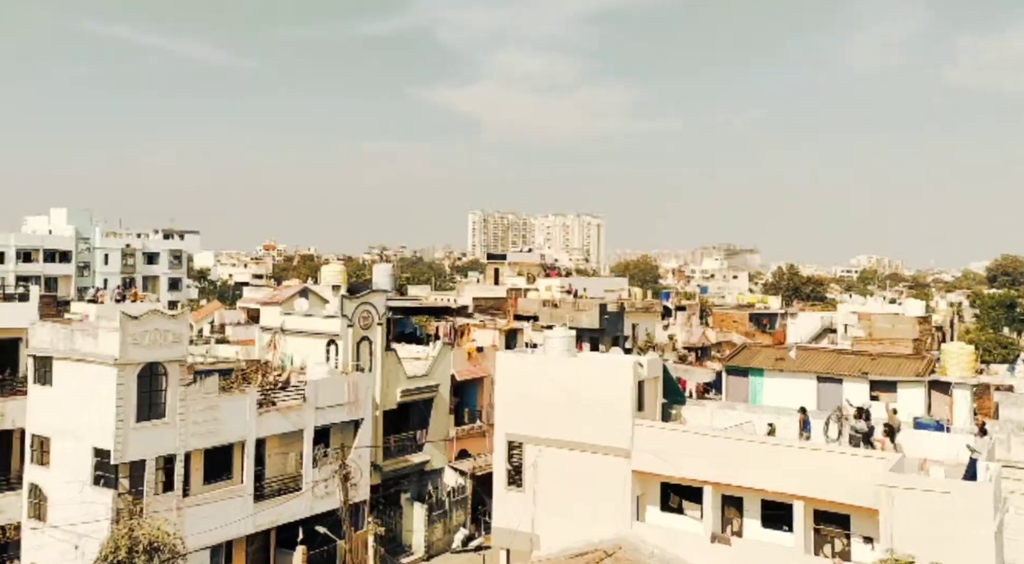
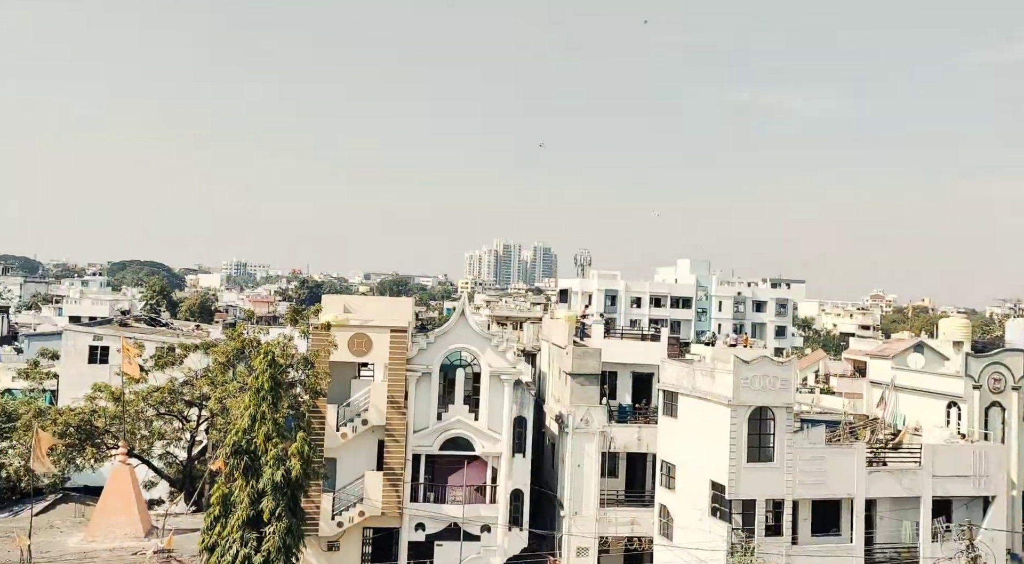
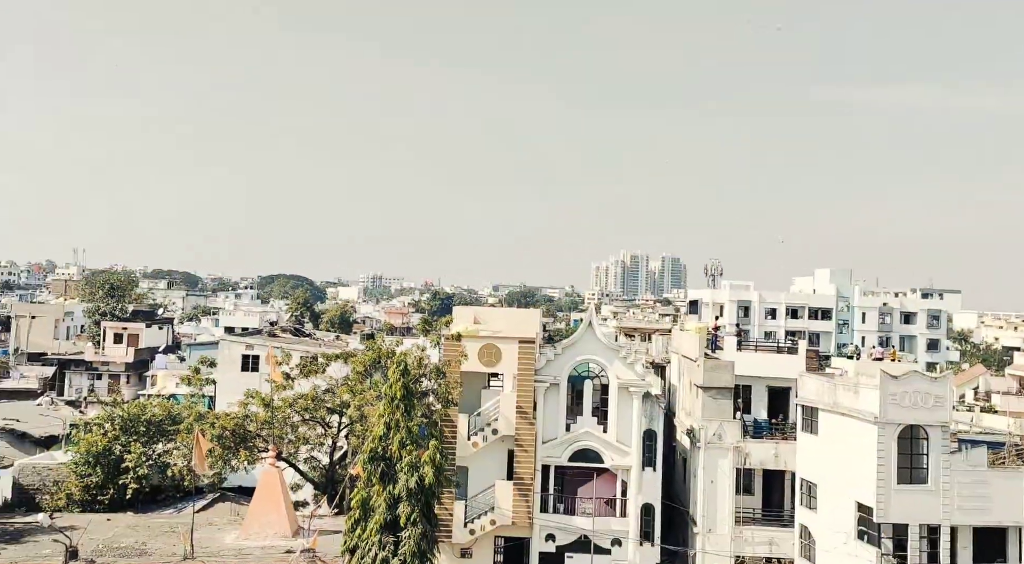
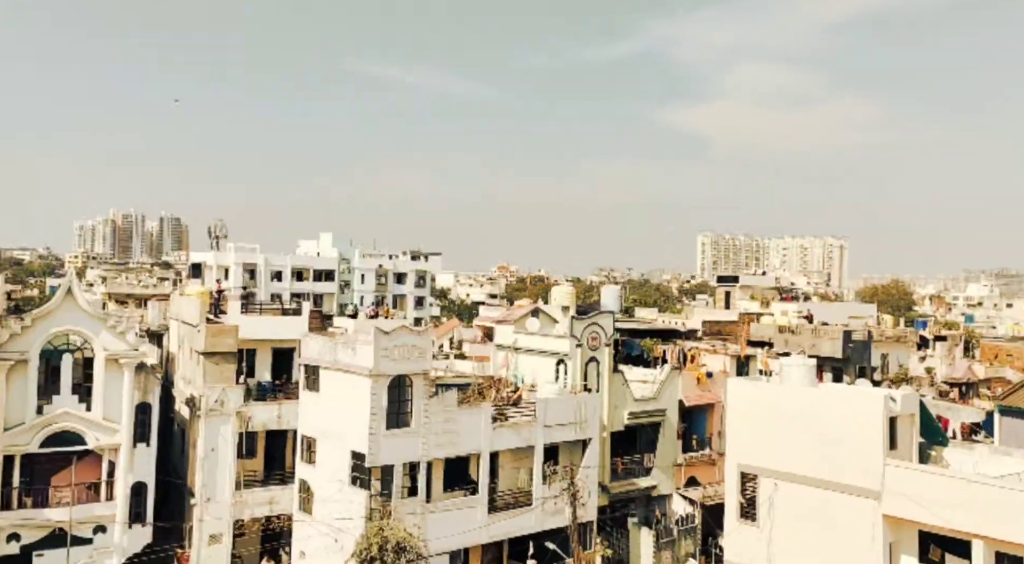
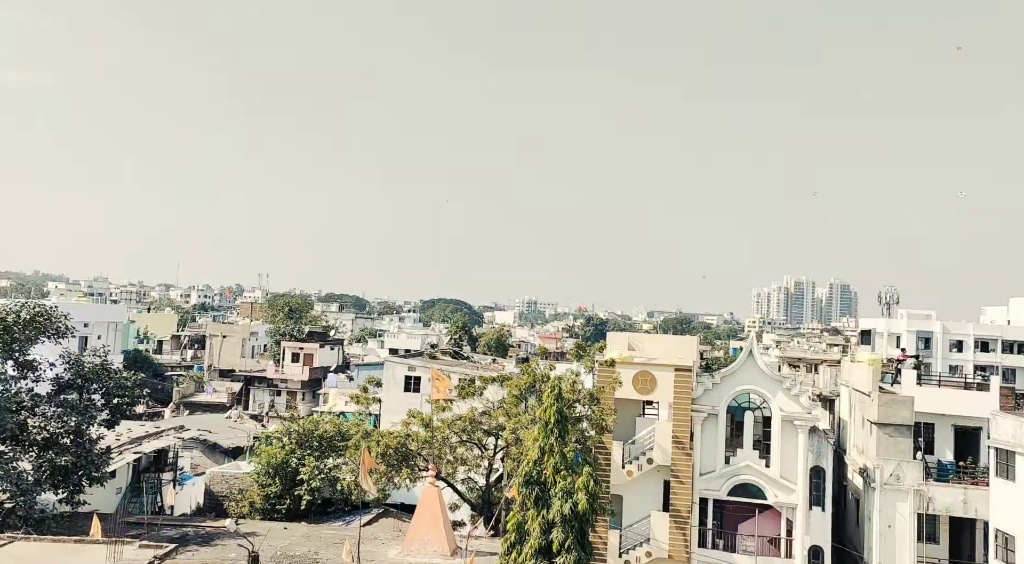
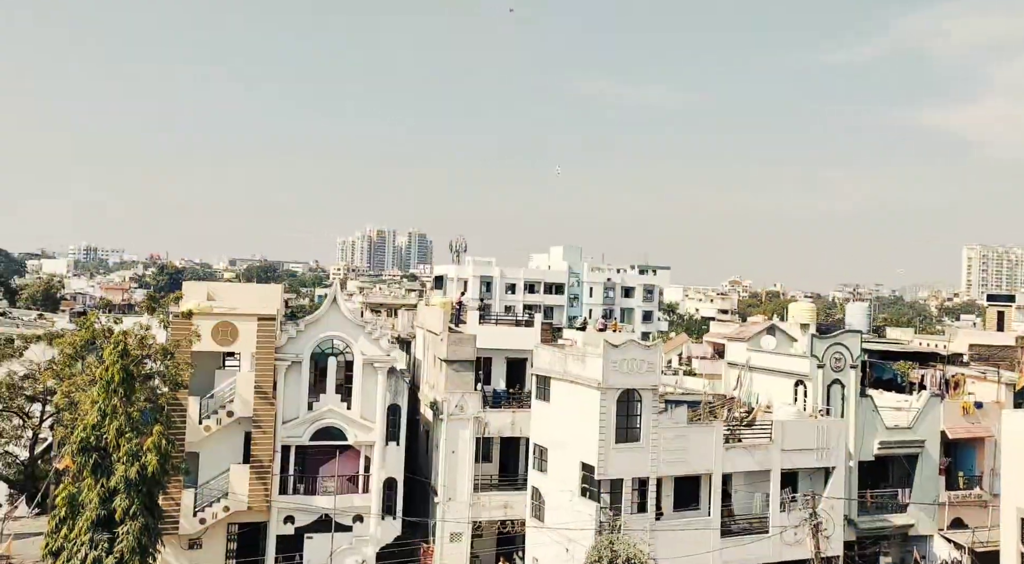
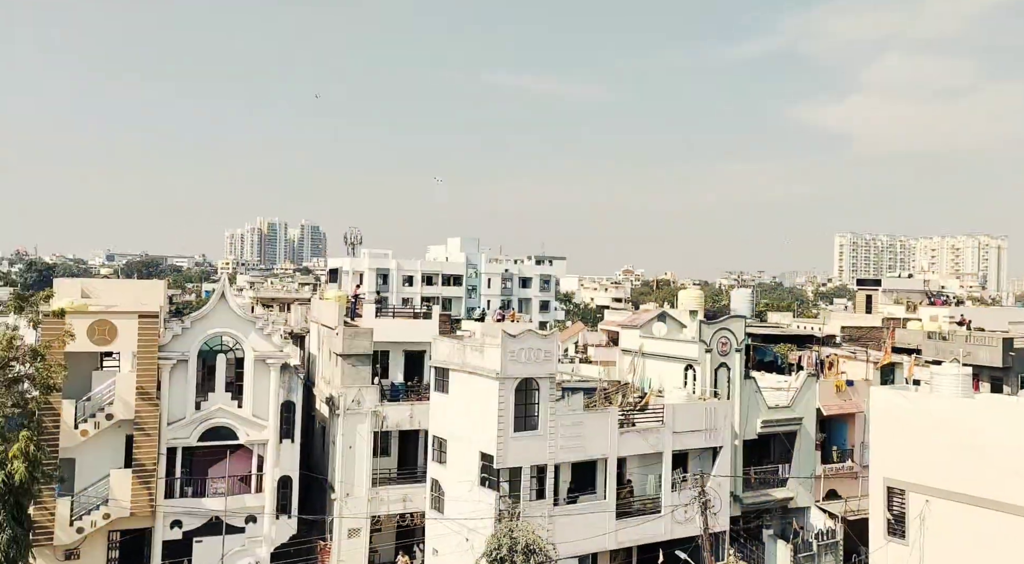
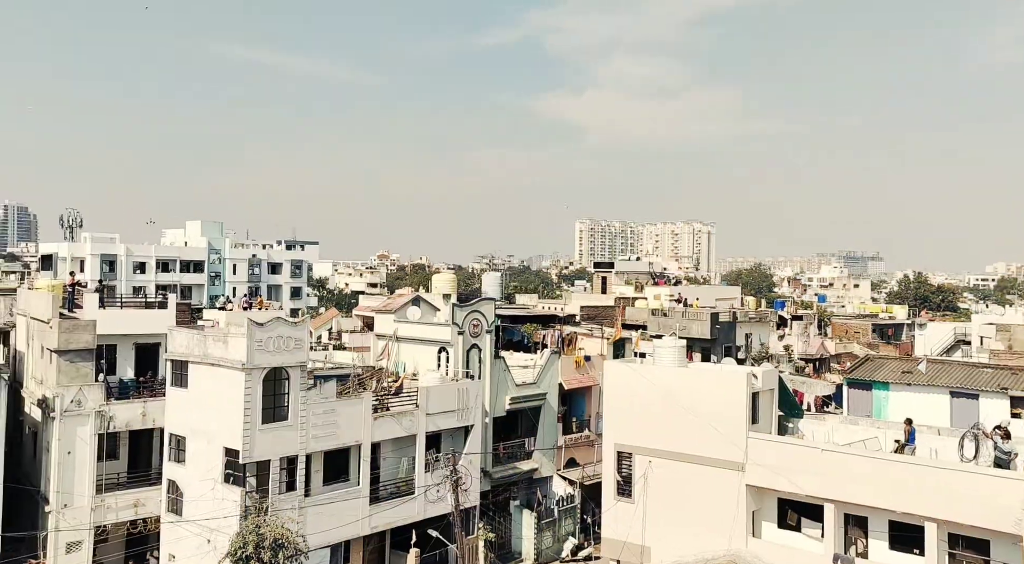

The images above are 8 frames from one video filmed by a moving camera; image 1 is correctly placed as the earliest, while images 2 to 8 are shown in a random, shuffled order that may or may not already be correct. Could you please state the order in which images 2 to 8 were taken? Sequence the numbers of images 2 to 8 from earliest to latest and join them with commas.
8, 4, 7, 6, 2, 3, 5
